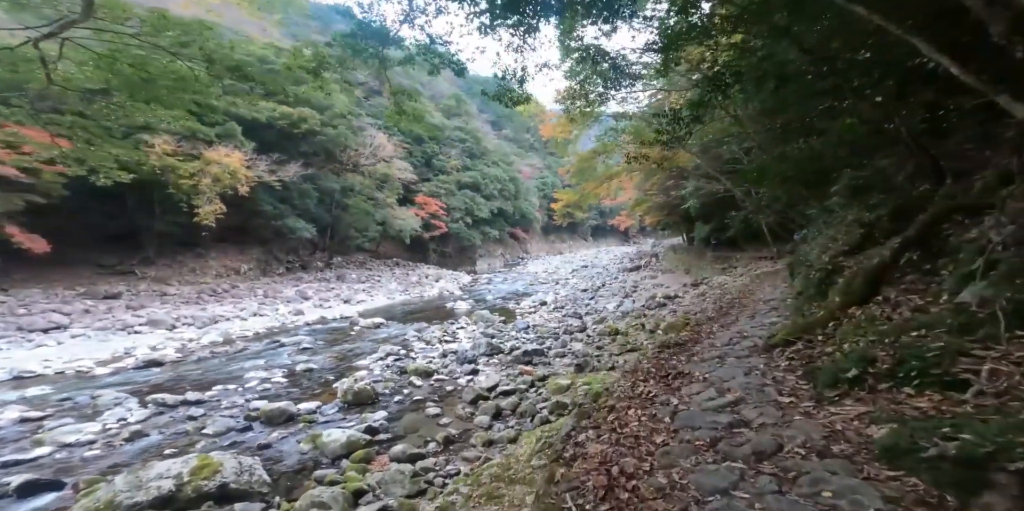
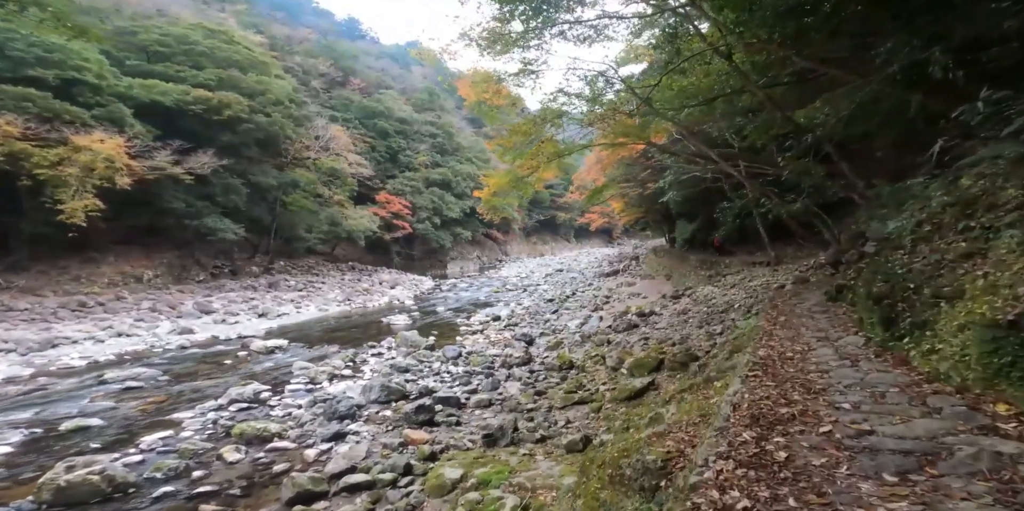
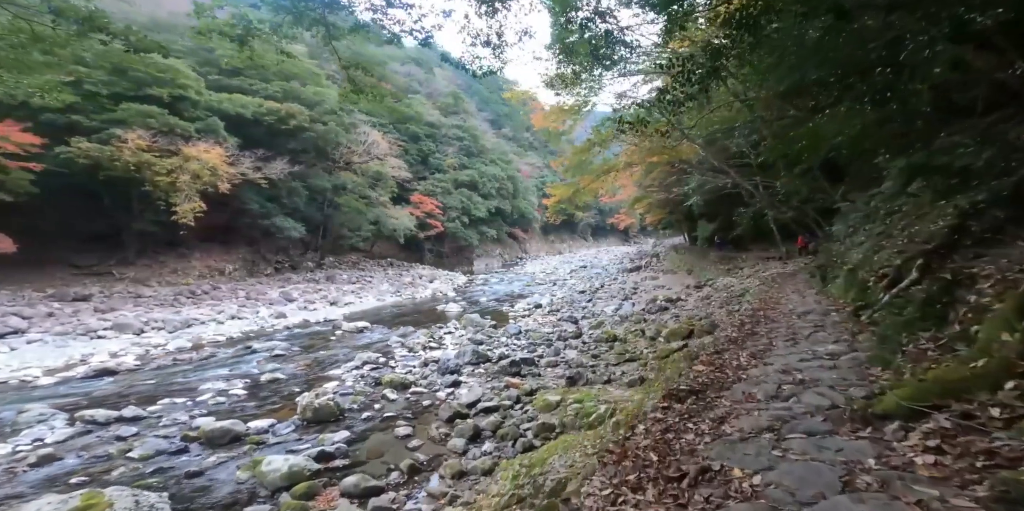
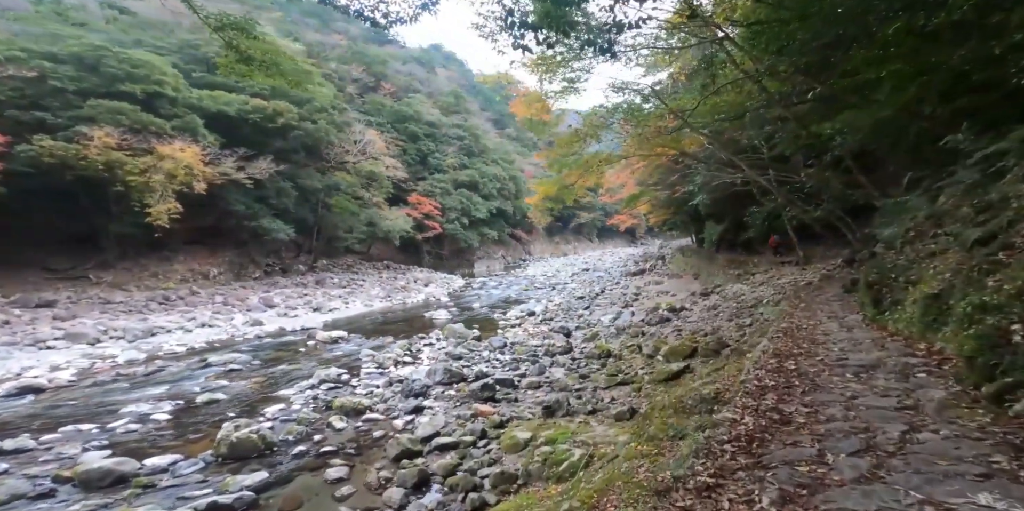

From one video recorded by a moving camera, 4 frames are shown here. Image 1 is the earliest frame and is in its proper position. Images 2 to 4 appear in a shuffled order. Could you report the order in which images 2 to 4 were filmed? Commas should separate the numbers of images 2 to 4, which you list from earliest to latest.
3, 4, 2
